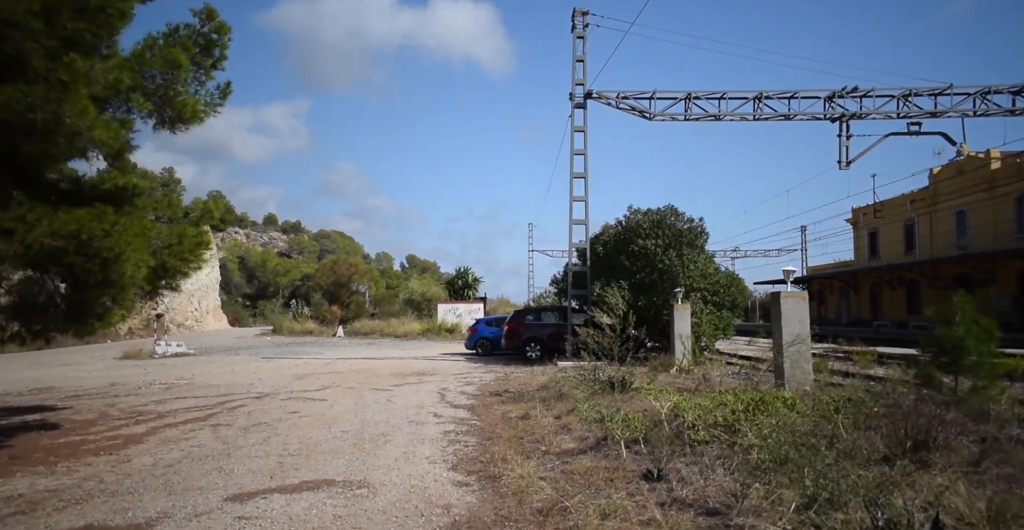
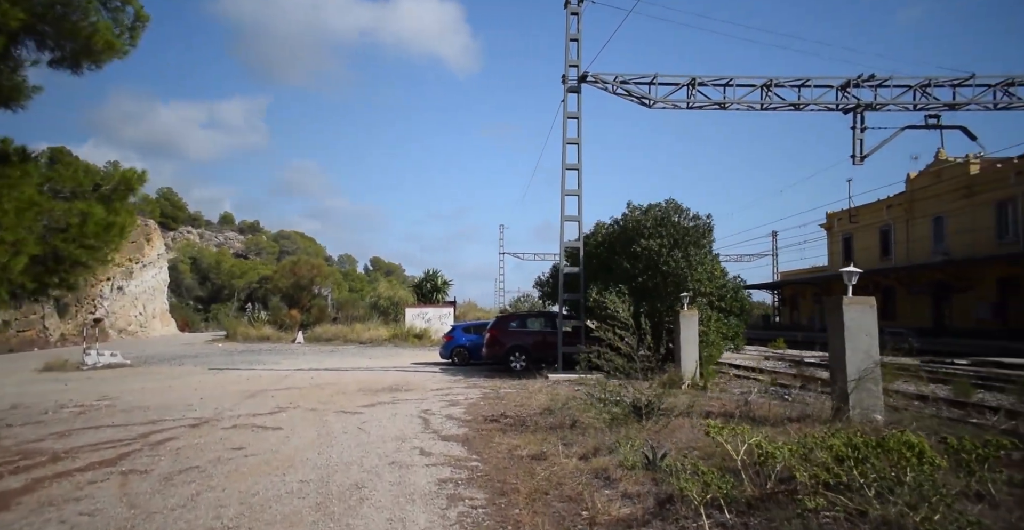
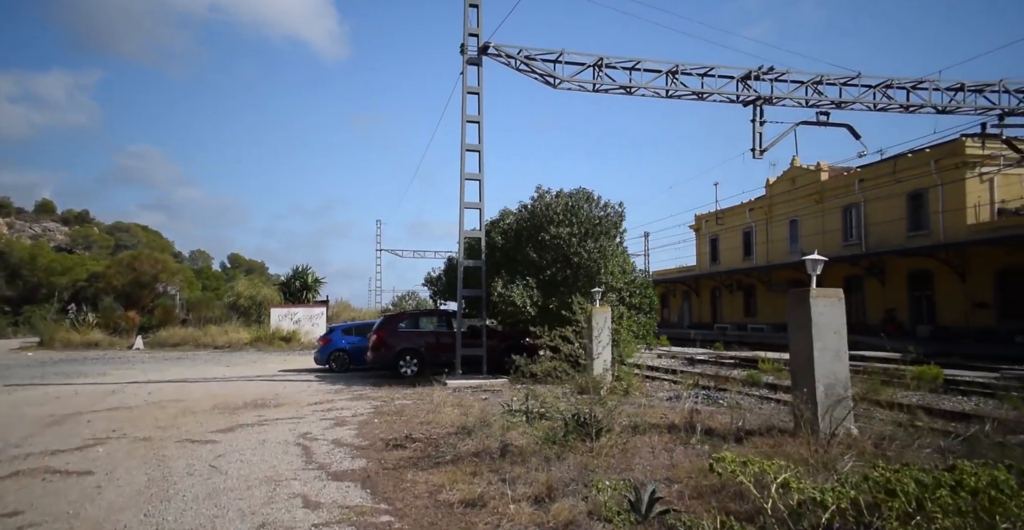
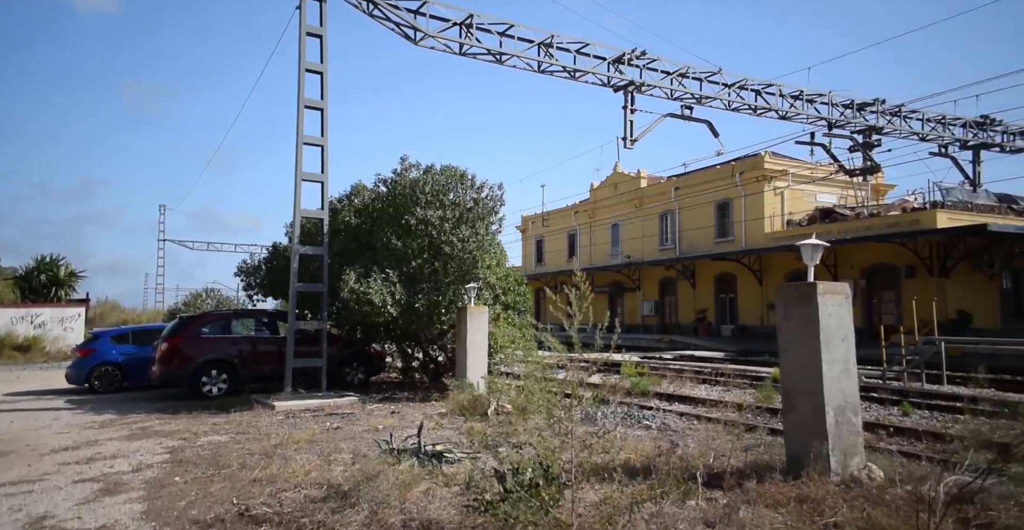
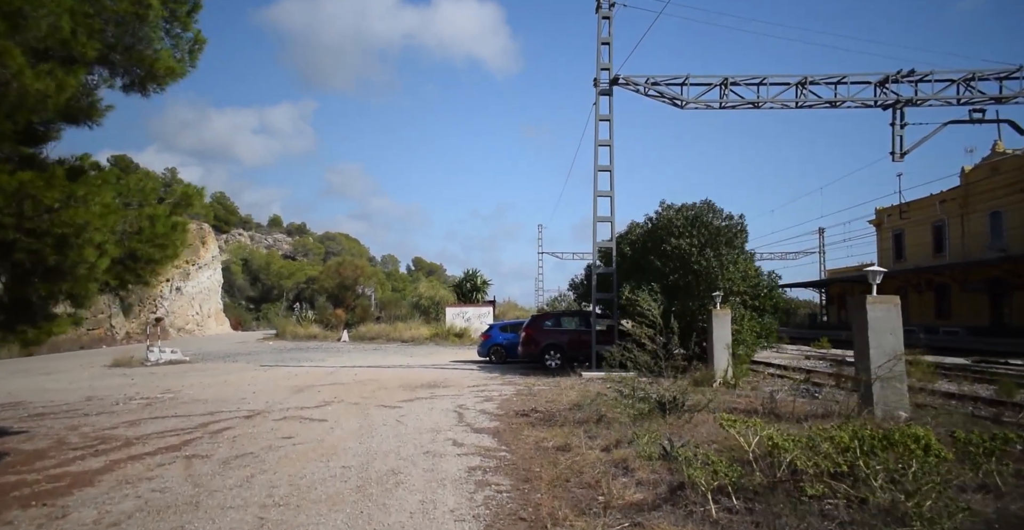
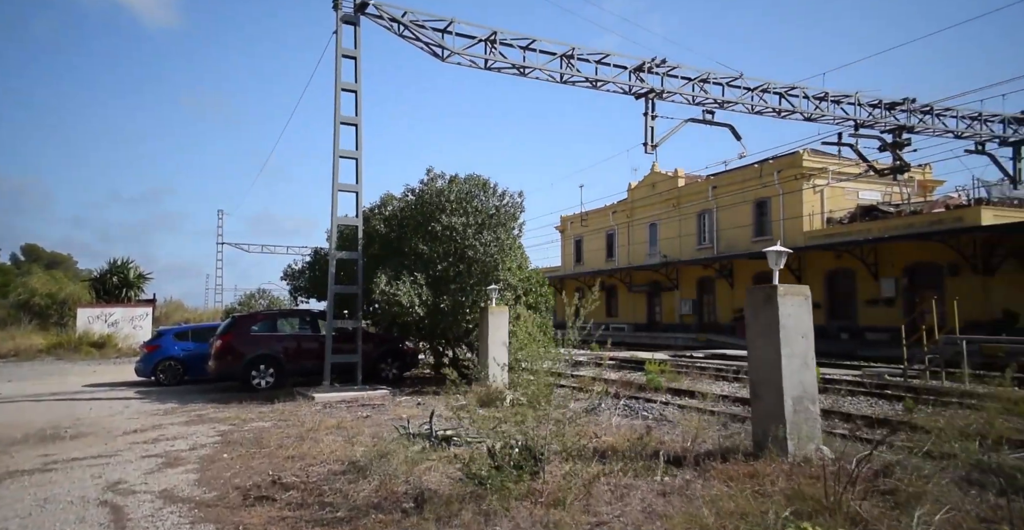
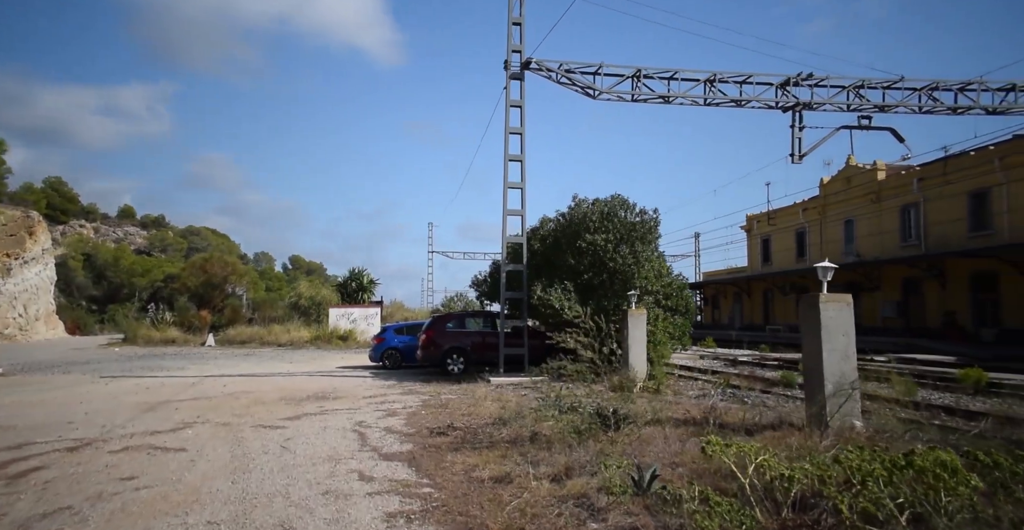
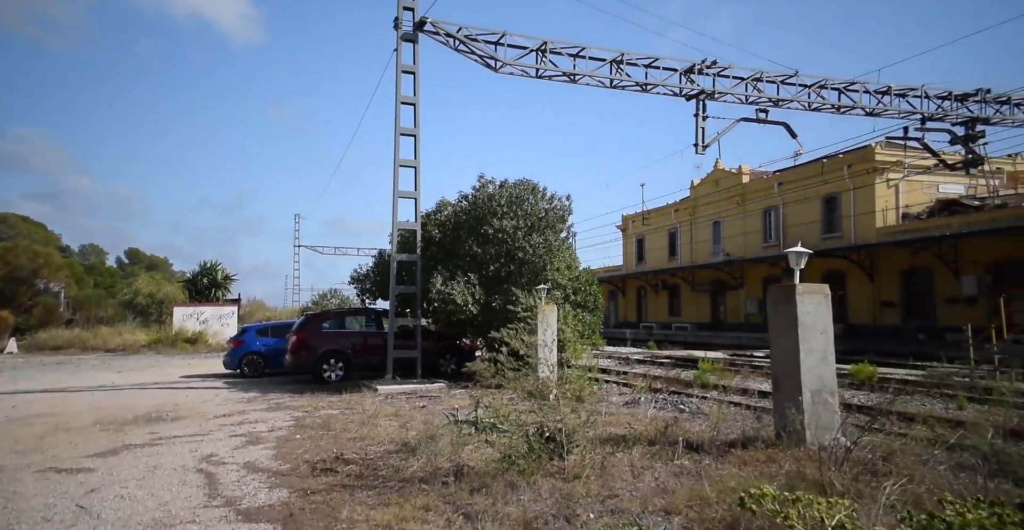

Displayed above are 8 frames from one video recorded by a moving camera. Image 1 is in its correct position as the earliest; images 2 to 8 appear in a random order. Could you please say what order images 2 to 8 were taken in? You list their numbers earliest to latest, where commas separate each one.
5, 2, 7, 3, 8, 6, 4
